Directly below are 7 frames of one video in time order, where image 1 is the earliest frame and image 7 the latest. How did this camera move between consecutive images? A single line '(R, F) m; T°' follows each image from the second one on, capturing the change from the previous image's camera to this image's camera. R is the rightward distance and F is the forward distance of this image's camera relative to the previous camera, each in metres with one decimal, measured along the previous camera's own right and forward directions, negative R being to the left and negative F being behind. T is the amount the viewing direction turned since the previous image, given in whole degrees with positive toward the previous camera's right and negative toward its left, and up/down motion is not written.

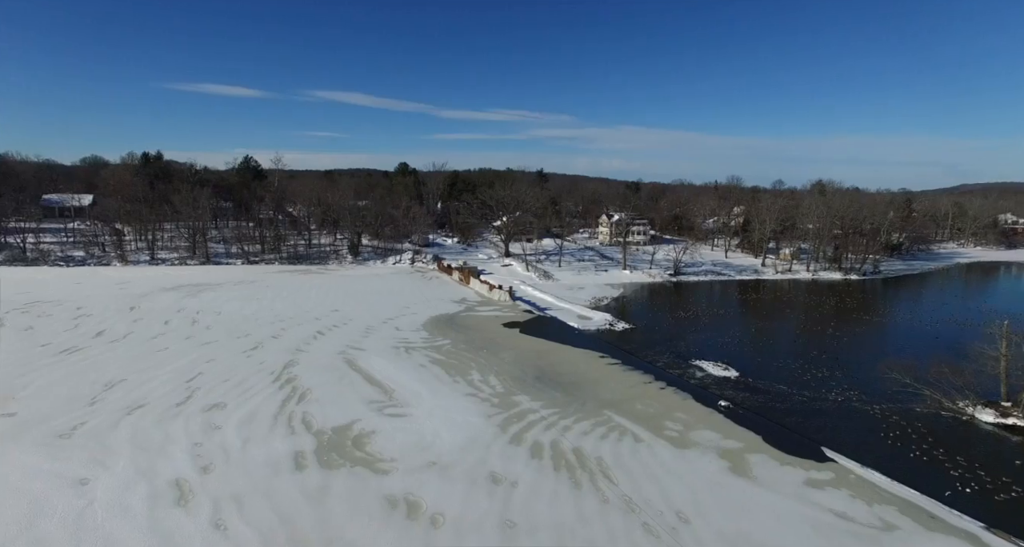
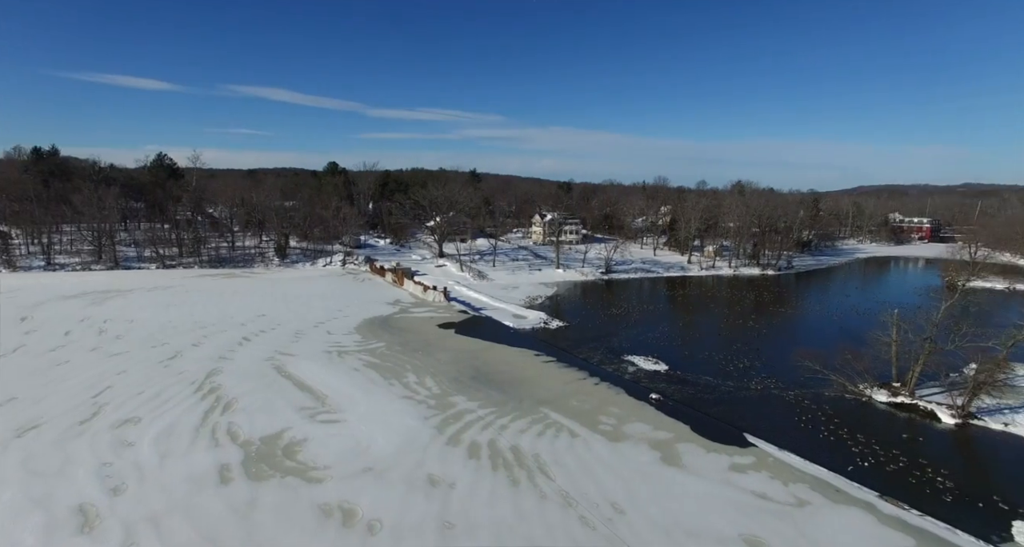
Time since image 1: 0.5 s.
(+0.3, -0.1) m; +6°
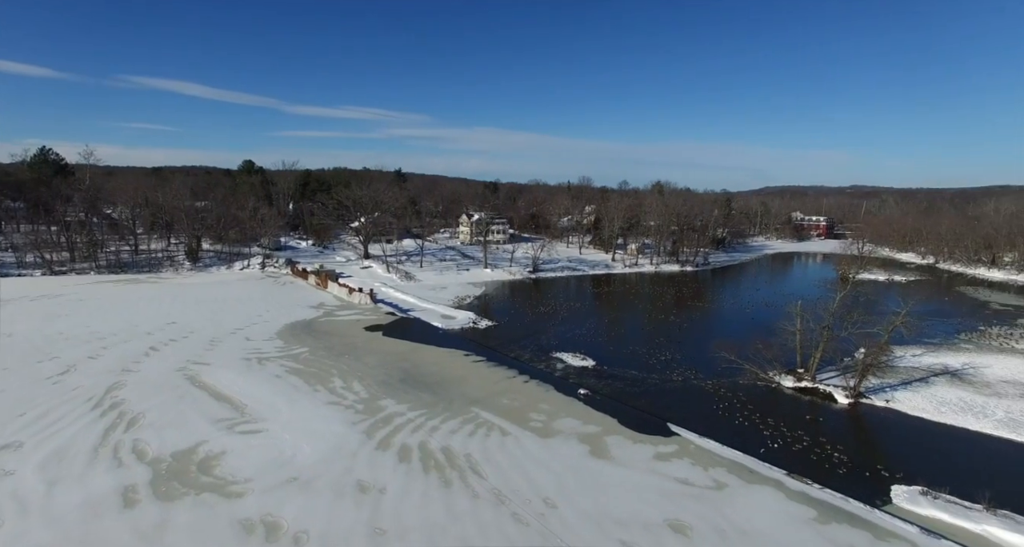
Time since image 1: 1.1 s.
(+0.3, -0.1) m; +7°
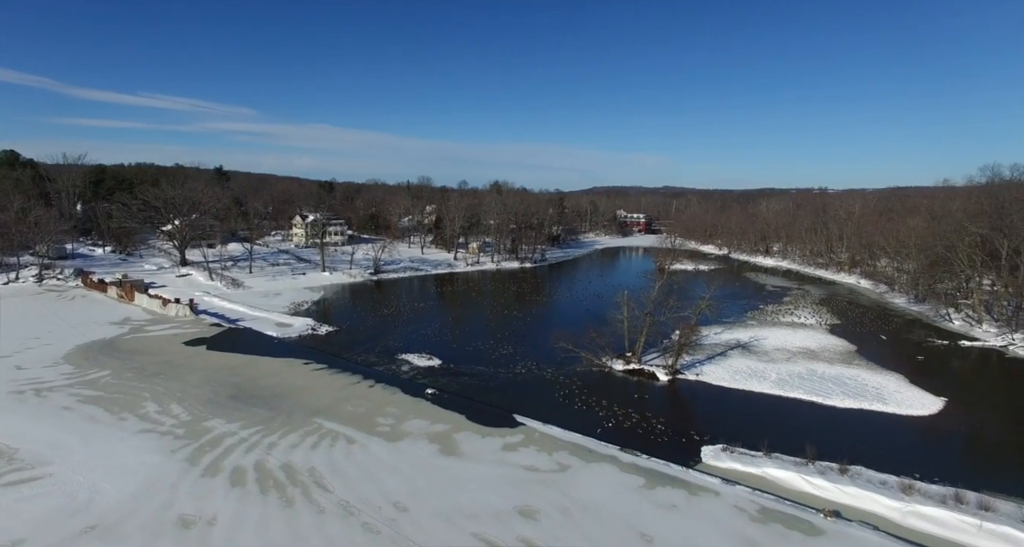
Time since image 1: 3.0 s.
(+0.8, -0.2) m; +15°
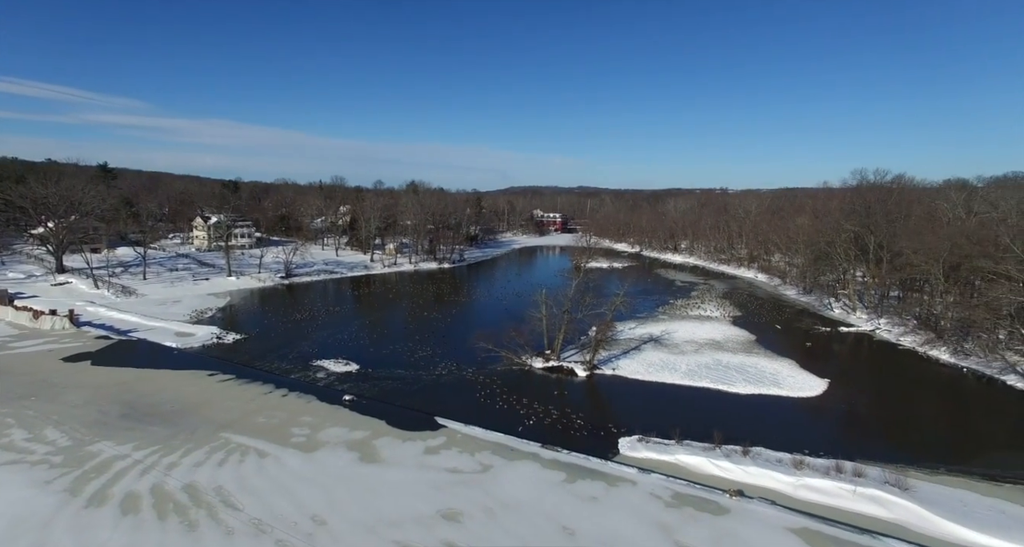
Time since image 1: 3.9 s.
(+0.5, 0.0) m; +7°
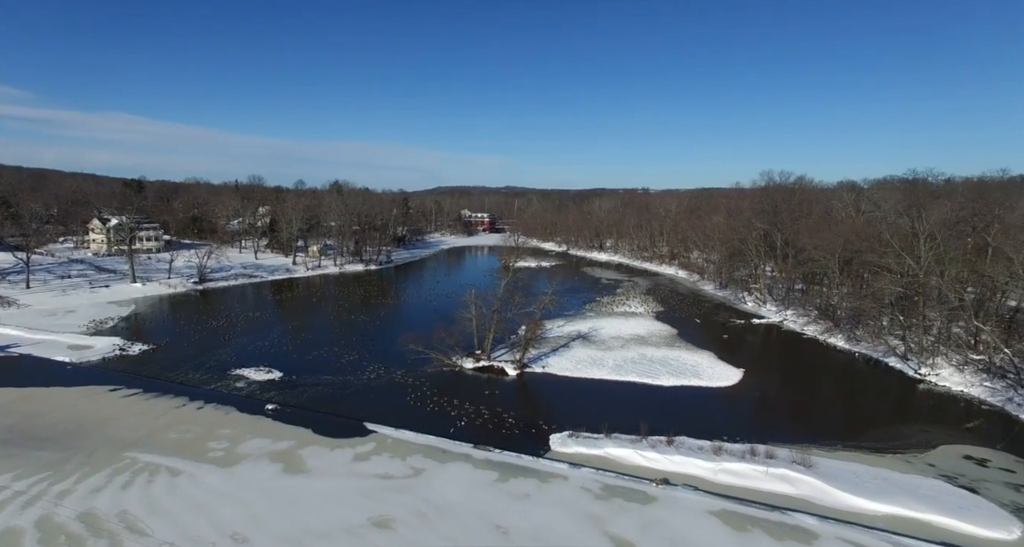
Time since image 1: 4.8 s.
(+0.4, 0.0) m; +7°
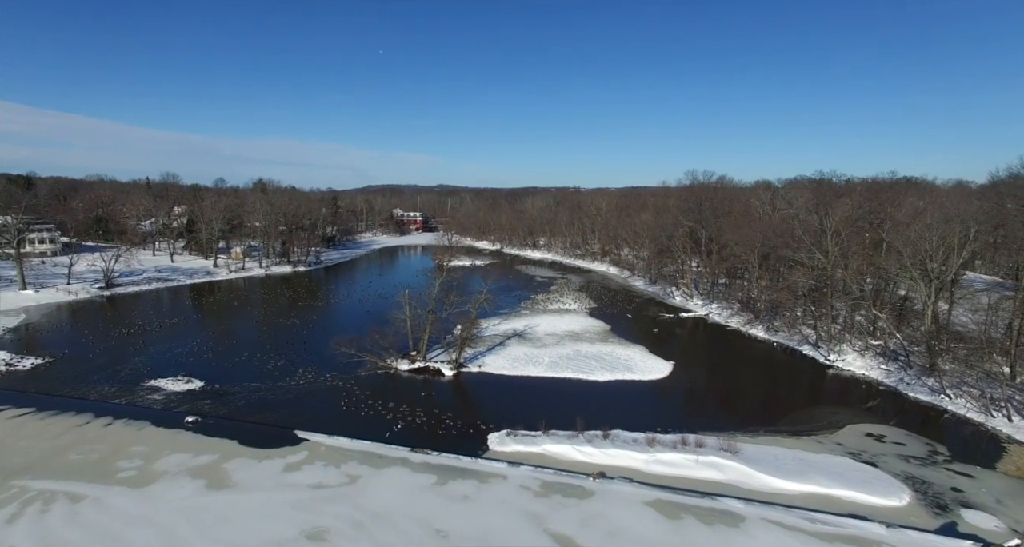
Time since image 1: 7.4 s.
(+0.2, 0.0) m; +6°
